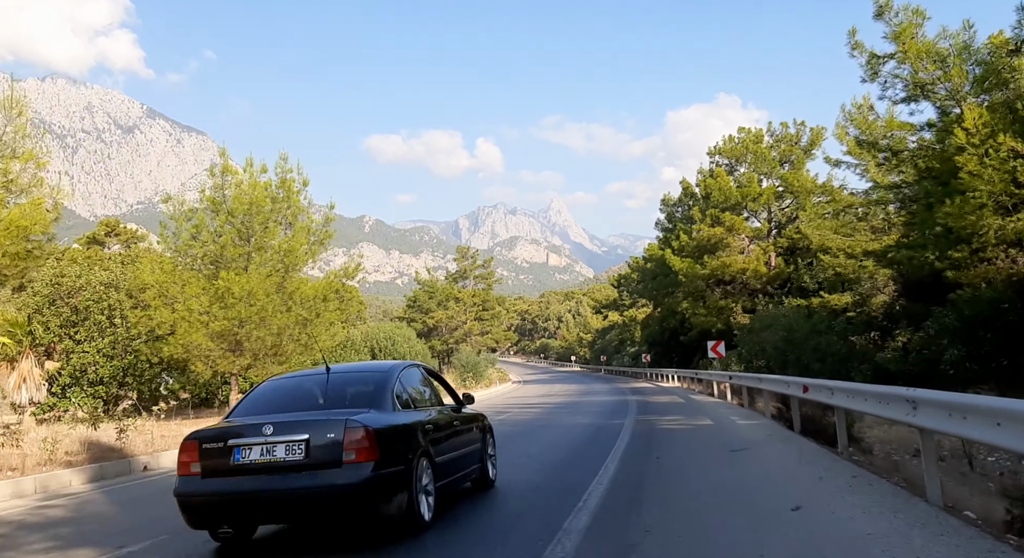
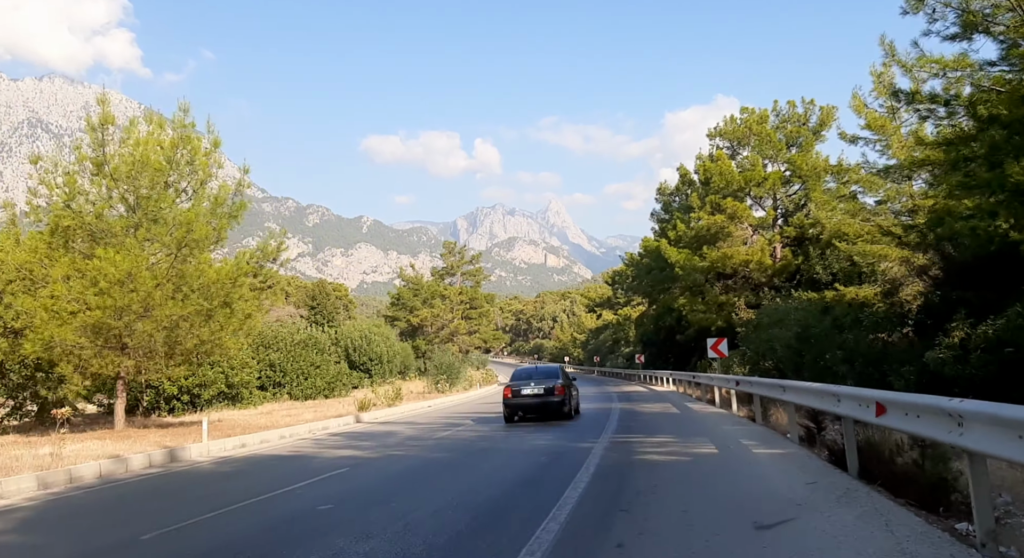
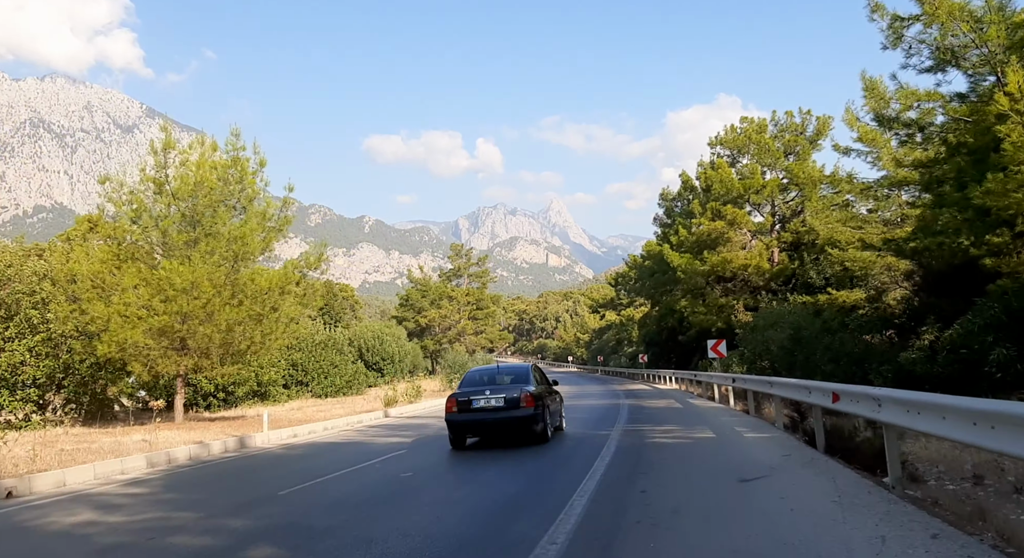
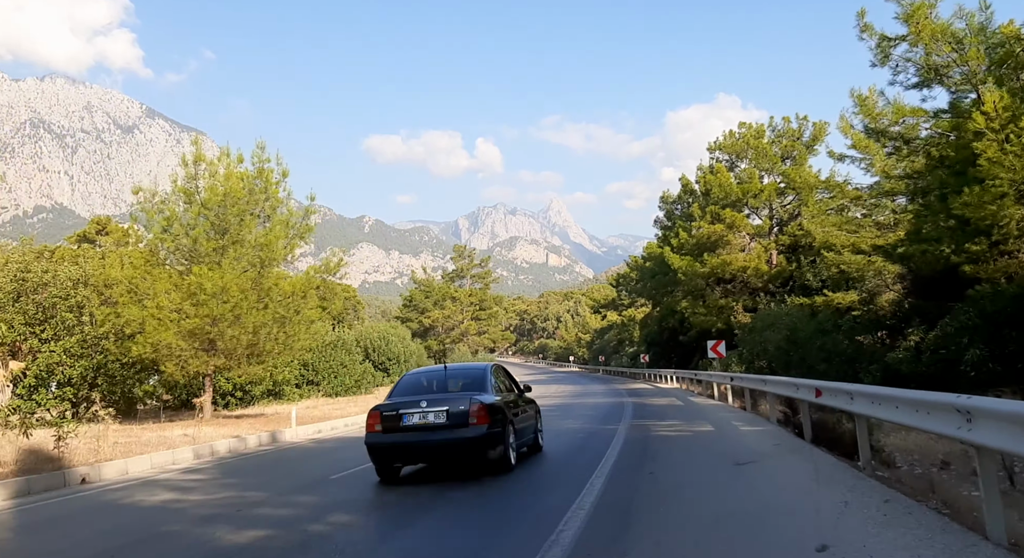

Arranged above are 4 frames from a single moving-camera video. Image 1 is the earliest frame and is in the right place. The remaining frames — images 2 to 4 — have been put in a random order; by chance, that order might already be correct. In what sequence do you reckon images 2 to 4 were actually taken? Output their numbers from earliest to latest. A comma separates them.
4, 3, 2
